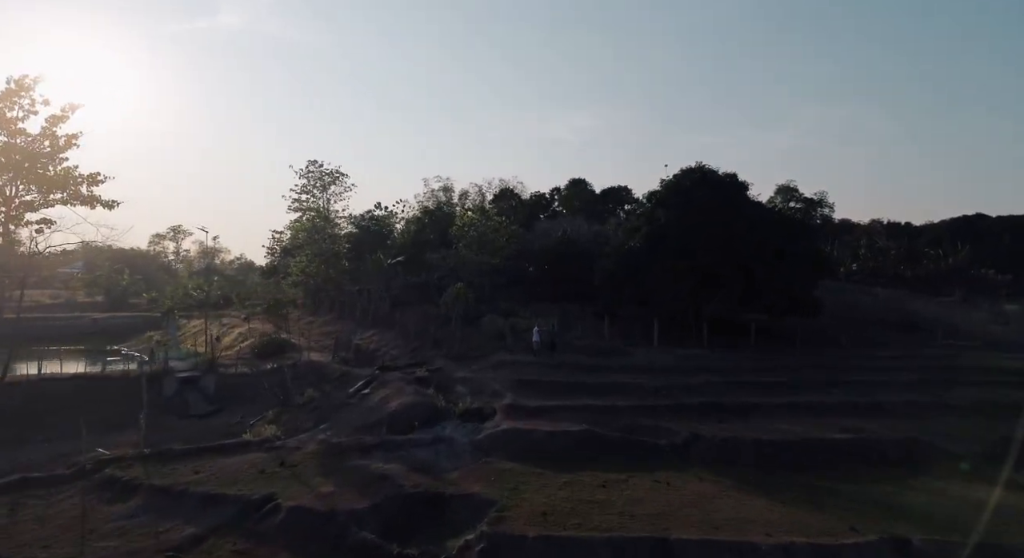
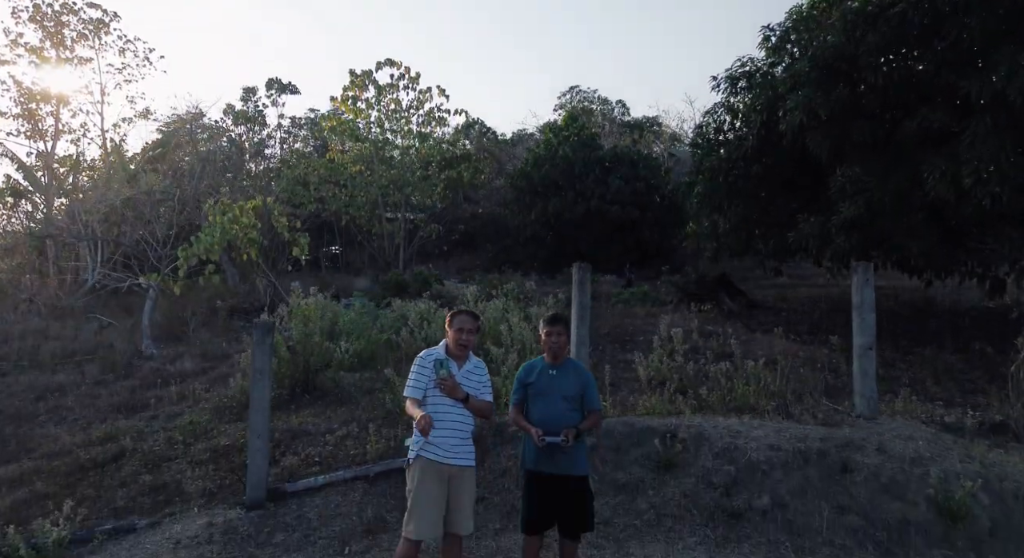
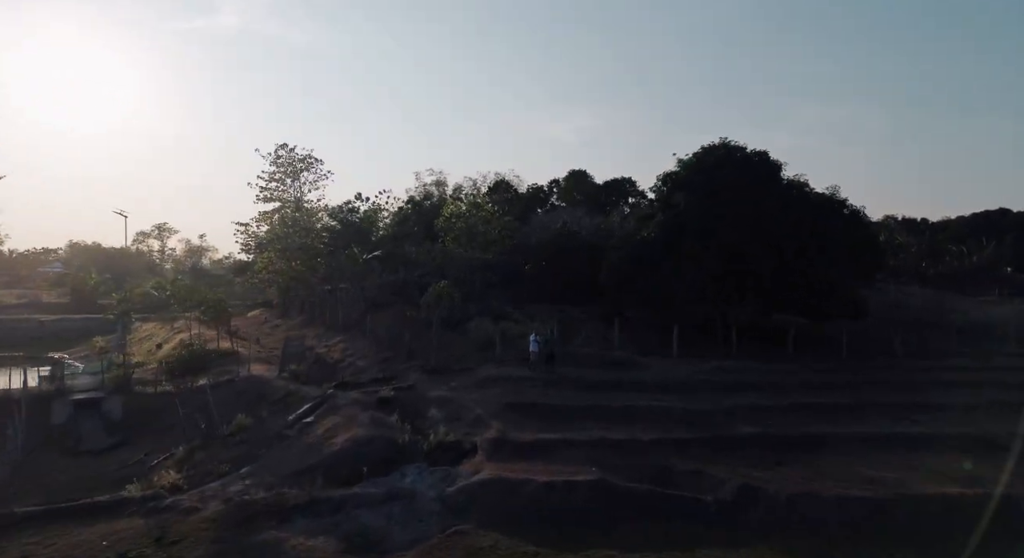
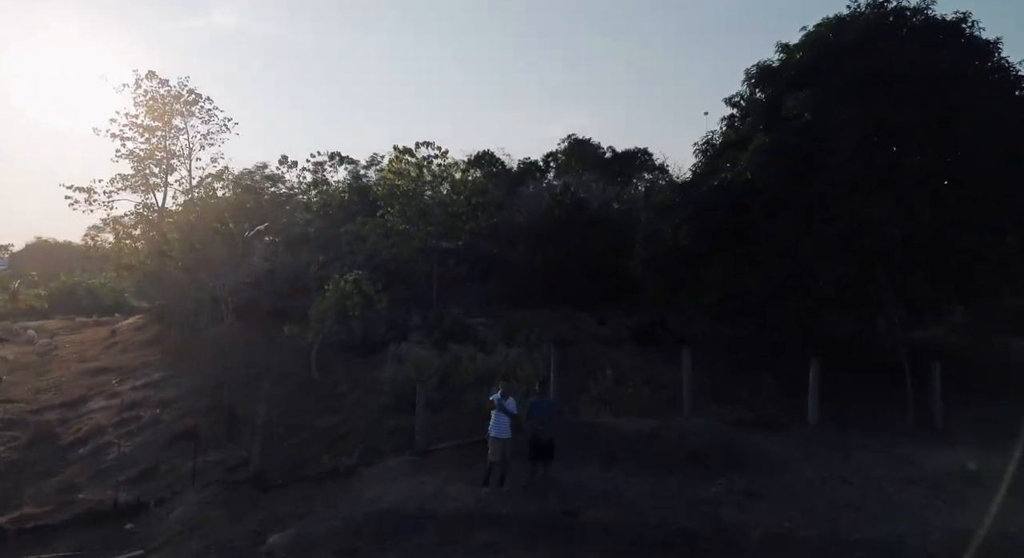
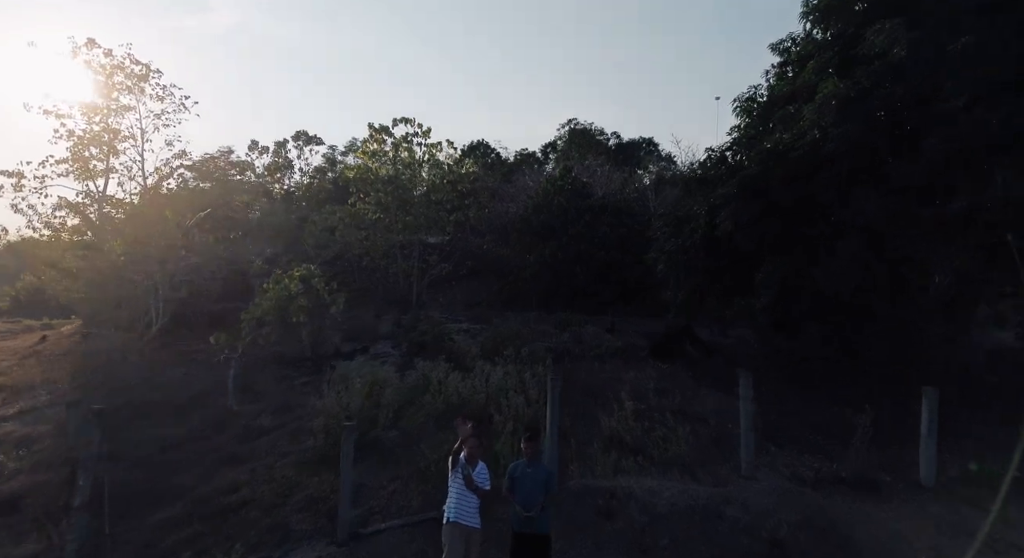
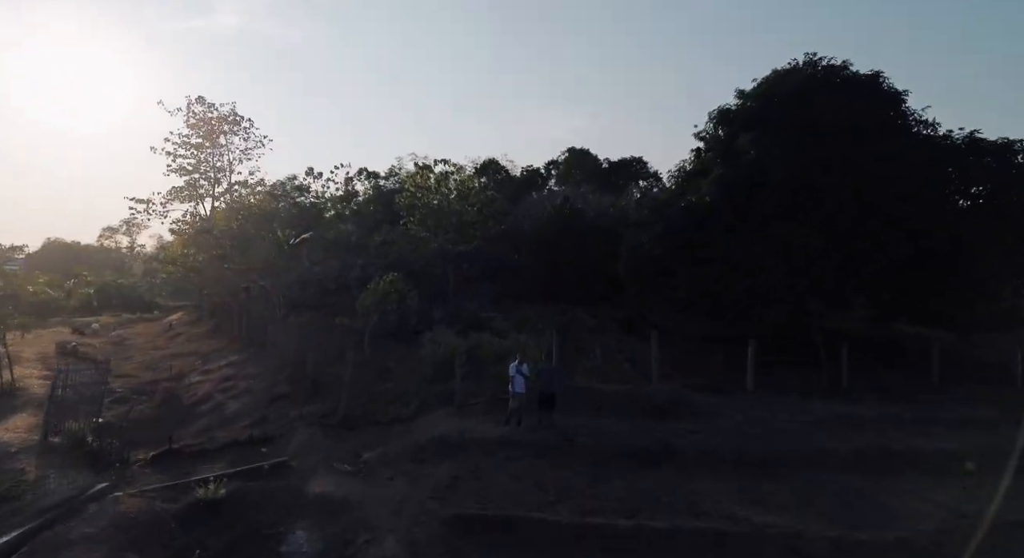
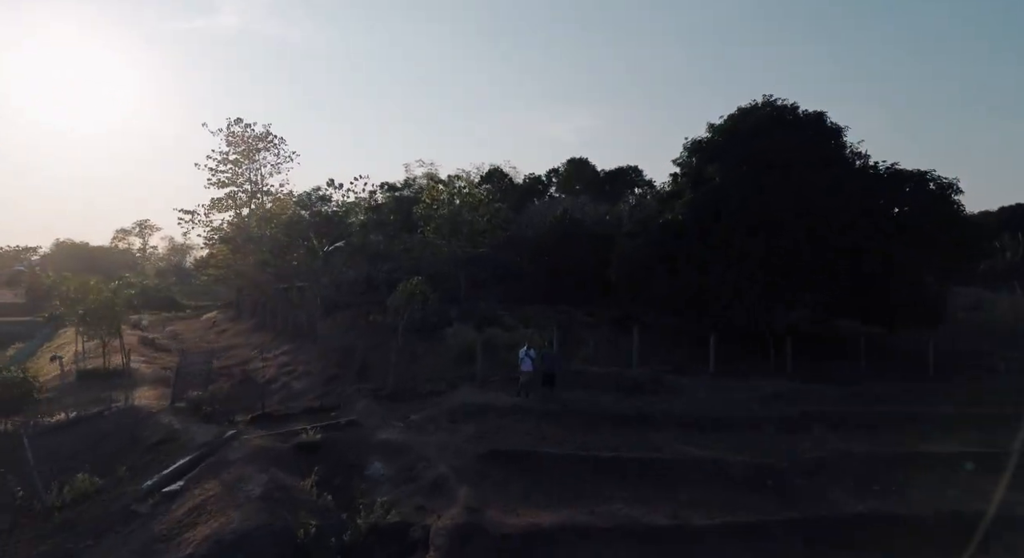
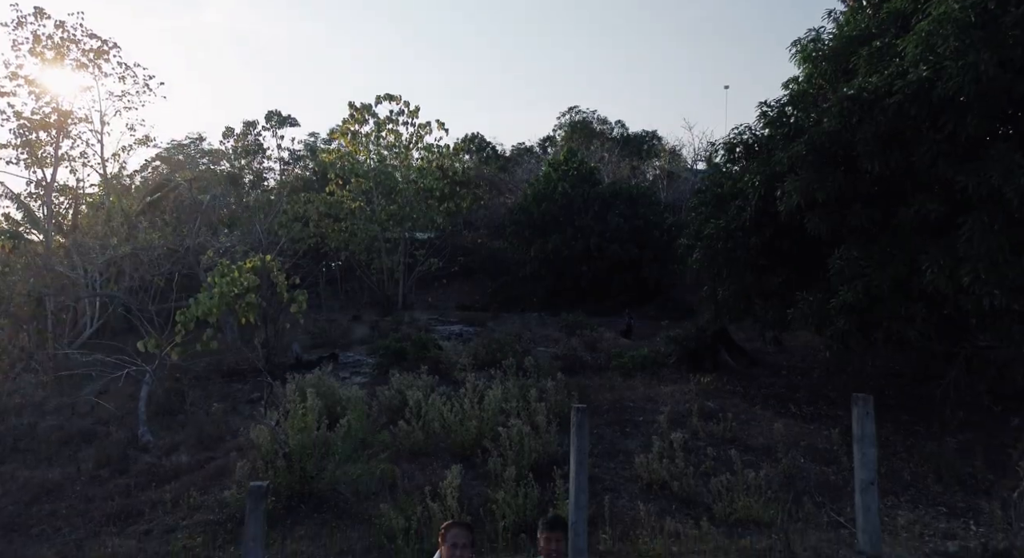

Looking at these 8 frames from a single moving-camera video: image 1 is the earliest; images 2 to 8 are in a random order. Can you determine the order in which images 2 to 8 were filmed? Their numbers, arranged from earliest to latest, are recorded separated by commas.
3, 7, 6, 4, 5, 8, 2
